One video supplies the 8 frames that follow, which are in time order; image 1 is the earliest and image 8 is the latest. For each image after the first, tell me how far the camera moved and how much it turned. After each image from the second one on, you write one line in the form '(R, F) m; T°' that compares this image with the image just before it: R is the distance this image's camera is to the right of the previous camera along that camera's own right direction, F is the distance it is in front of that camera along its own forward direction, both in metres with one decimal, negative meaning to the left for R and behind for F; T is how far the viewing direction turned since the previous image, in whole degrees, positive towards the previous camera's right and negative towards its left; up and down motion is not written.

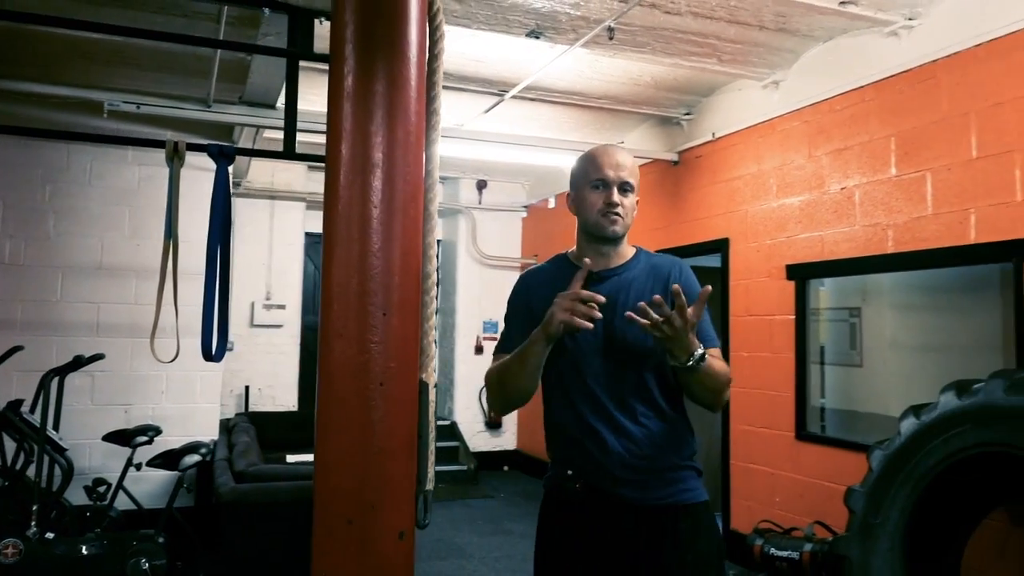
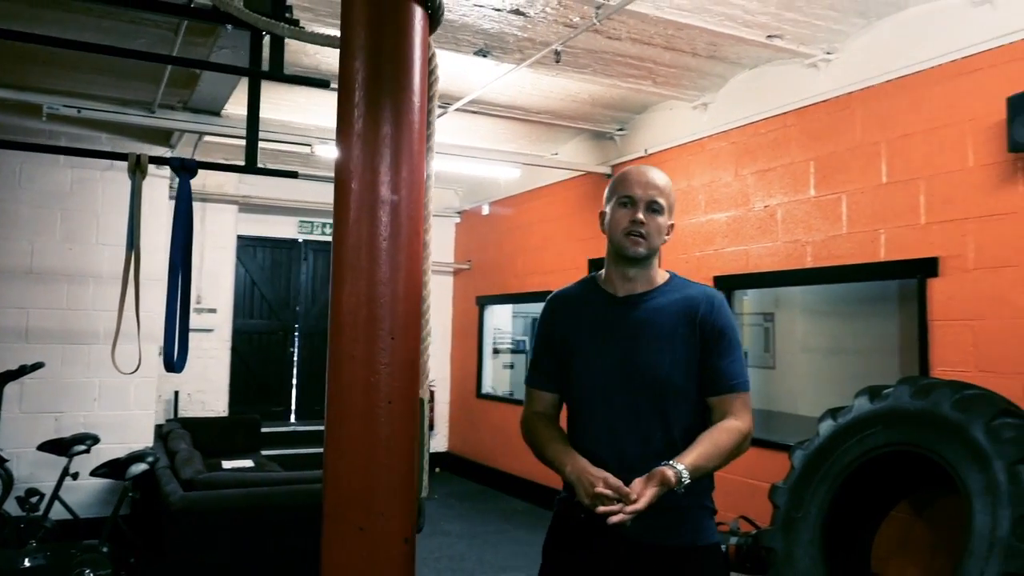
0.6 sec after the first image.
(-0.2, -0.1) m; +6°
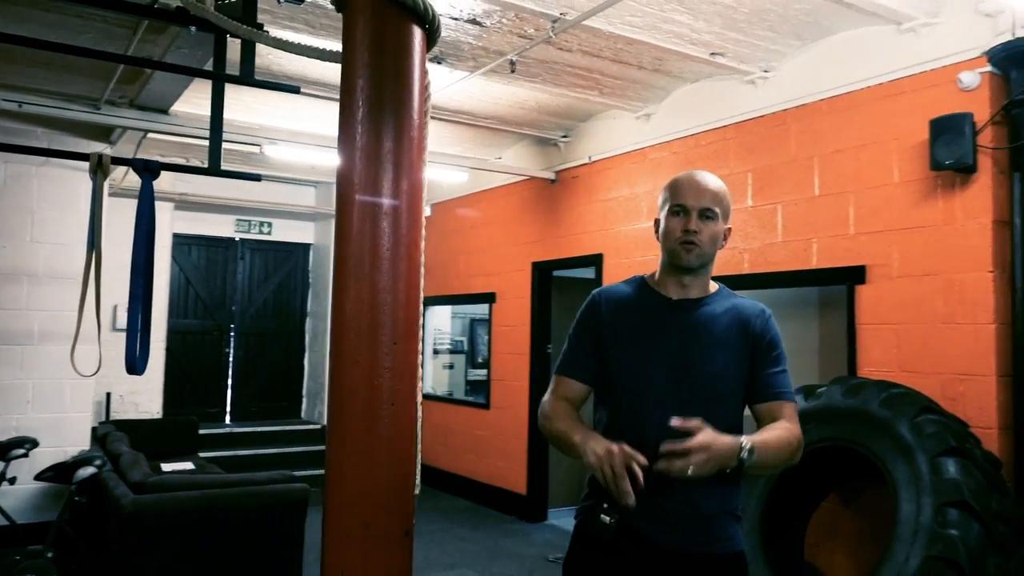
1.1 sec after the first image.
(-0.1, -0.1) m; +5°
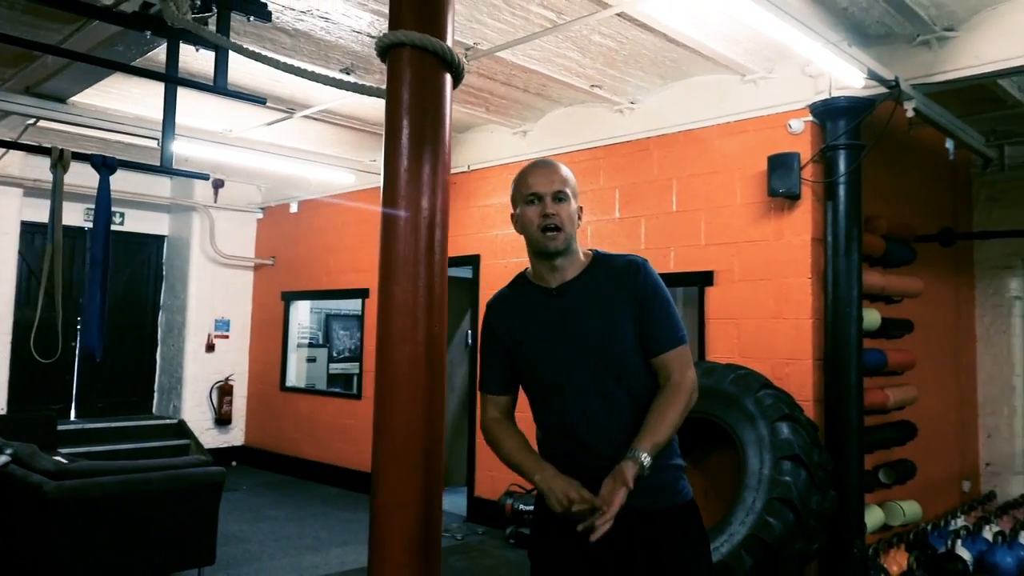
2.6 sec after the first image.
(-0.5, -0.4) m; +13°
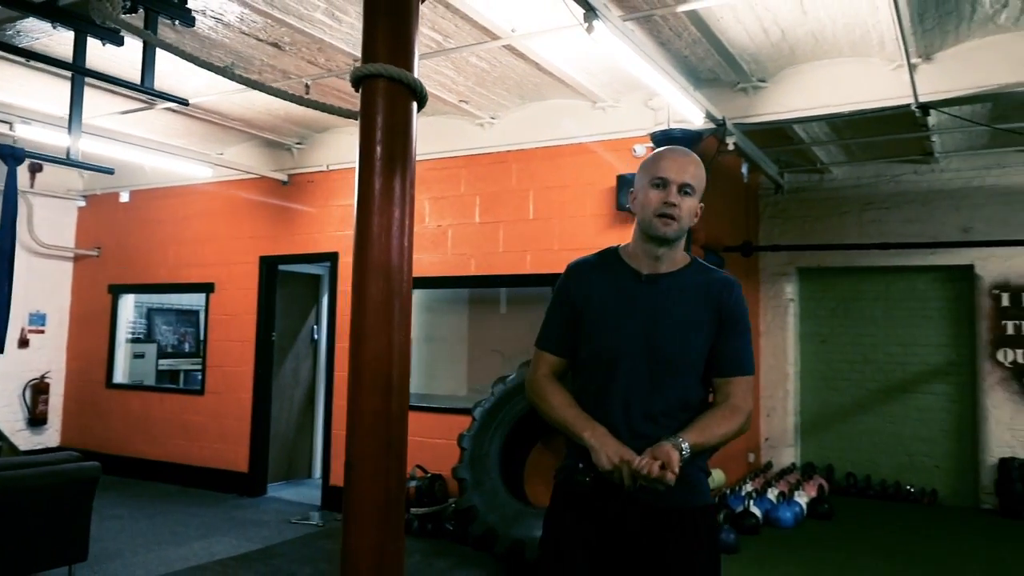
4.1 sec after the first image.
(-0.5, -0.3) m; +15°
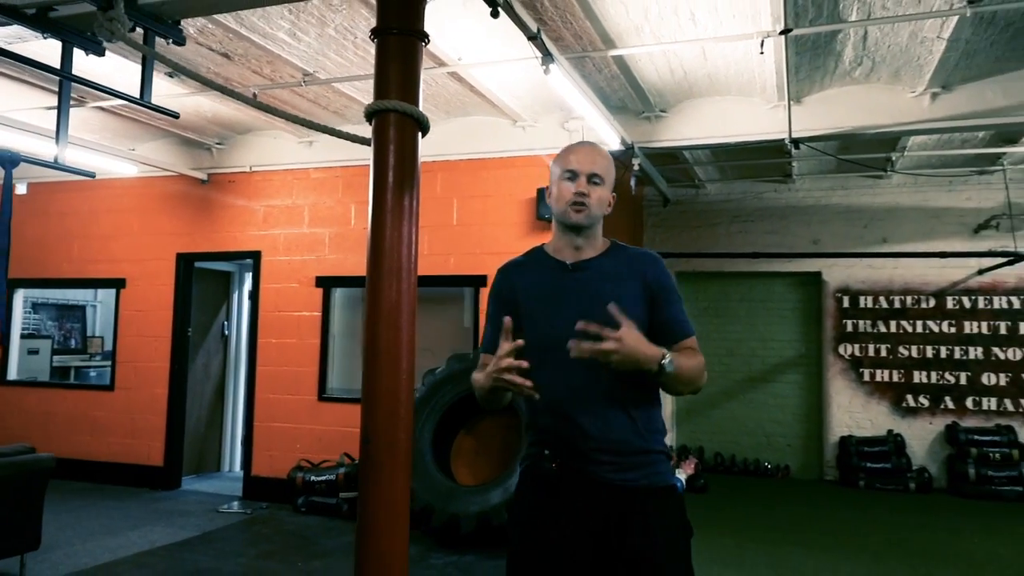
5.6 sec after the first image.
(-0.5, -0.5) m; +10°
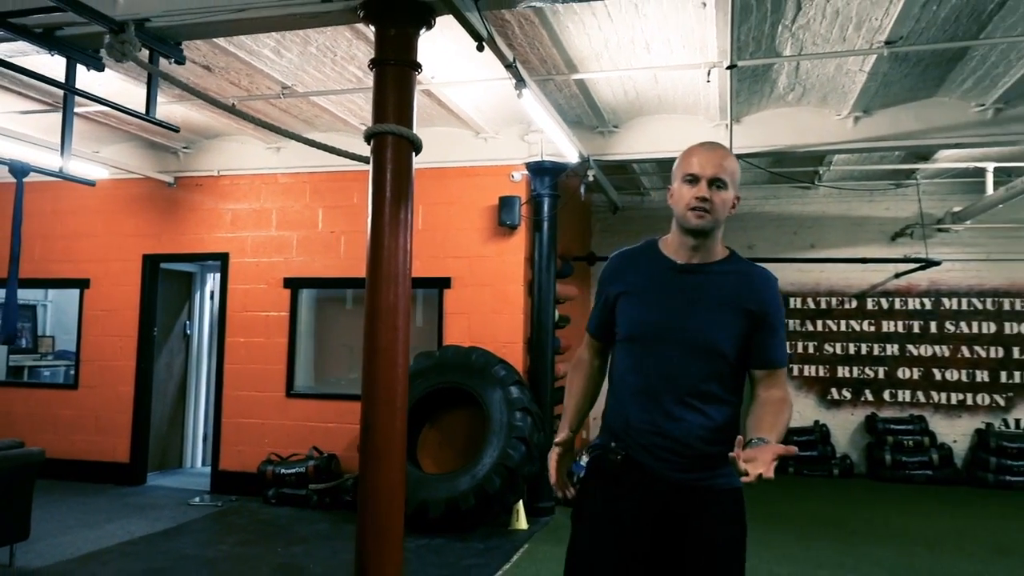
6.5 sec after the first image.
(-0.2, -0.4) m; +5°
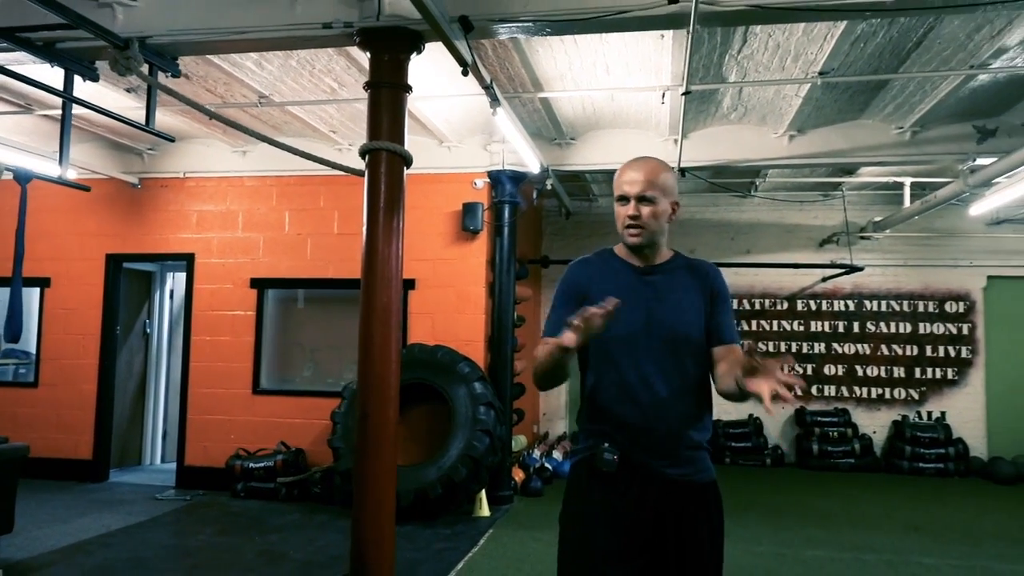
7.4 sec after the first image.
(-0.2, -0.3) m; +5°
